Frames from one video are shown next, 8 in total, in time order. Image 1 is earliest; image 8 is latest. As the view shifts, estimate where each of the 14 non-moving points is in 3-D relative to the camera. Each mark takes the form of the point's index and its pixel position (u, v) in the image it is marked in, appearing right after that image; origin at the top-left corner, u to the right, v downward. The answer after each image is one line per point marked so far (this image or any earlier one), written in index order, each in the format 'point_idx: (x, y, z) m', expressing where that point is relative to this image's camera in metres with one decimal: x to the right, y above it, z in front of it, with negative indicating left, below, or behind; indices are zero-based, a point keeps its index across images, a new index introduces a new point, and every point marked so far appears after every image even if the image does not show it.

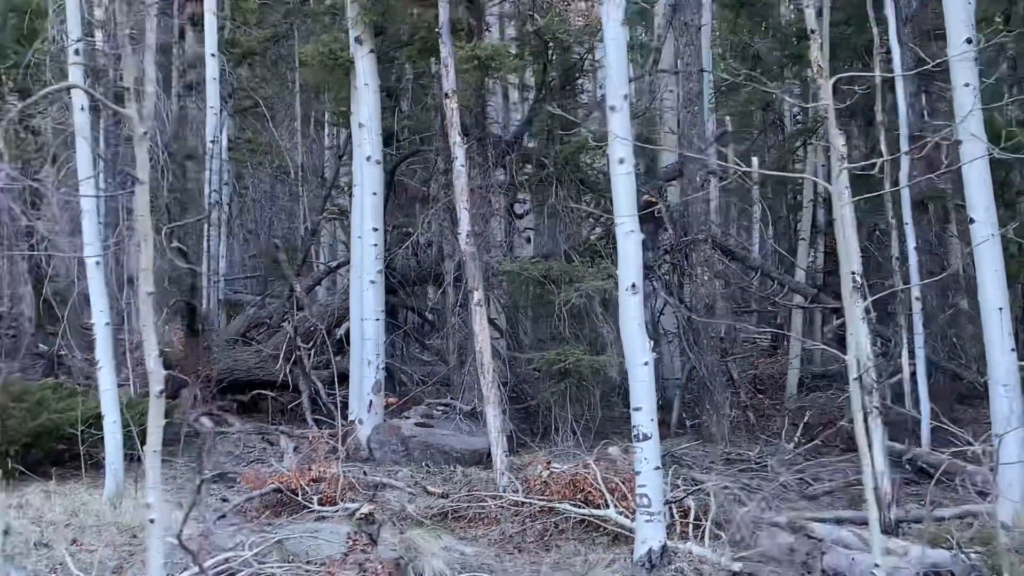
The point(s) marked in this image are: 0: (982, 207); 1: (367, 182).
0: (+2.5, +0.4, +7.7) m
1: (-1.0, +0.7, +9.8) m
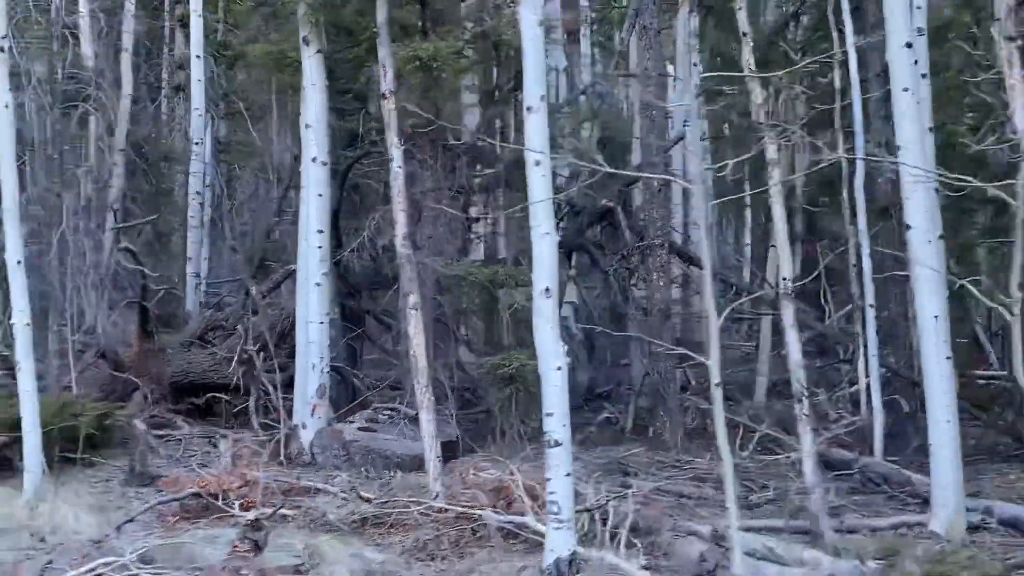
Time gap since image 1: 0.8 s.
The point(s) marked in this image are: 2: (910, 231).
0: (+2.1, +0.4, +7.6) m
1: (-1.3, +0.7, +9.7) m
2: (+2.1, +0.3, +7.6) m
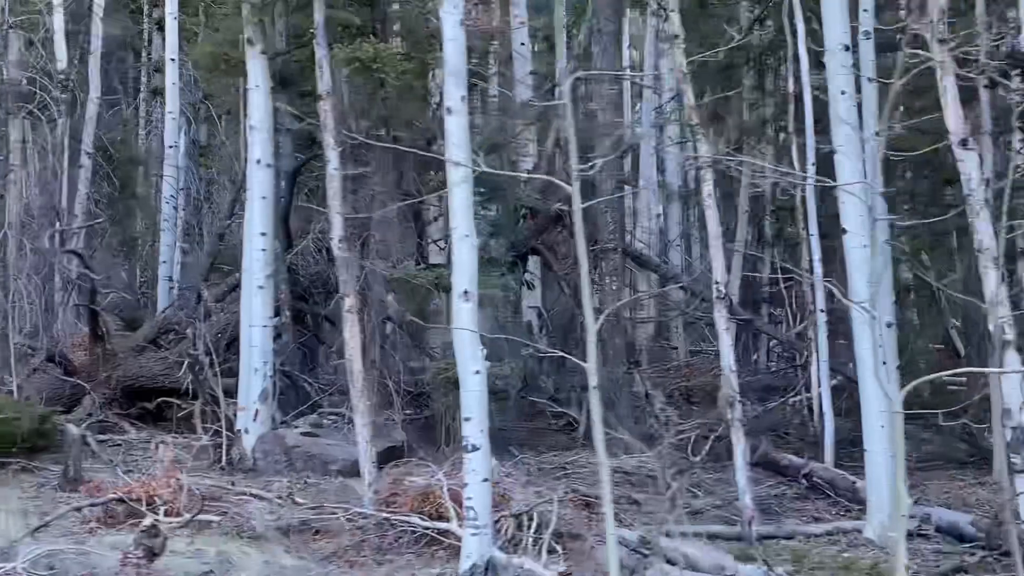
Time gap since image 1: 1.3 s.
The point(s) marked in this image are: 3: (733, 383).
0: (+1.8, +0.4, +7.5) m
1: (-1.7, +0.7, +9.6) m
2: (+1.7, +0.3, +7.5) m
3: (+1.1, -0.5, +7.2) m
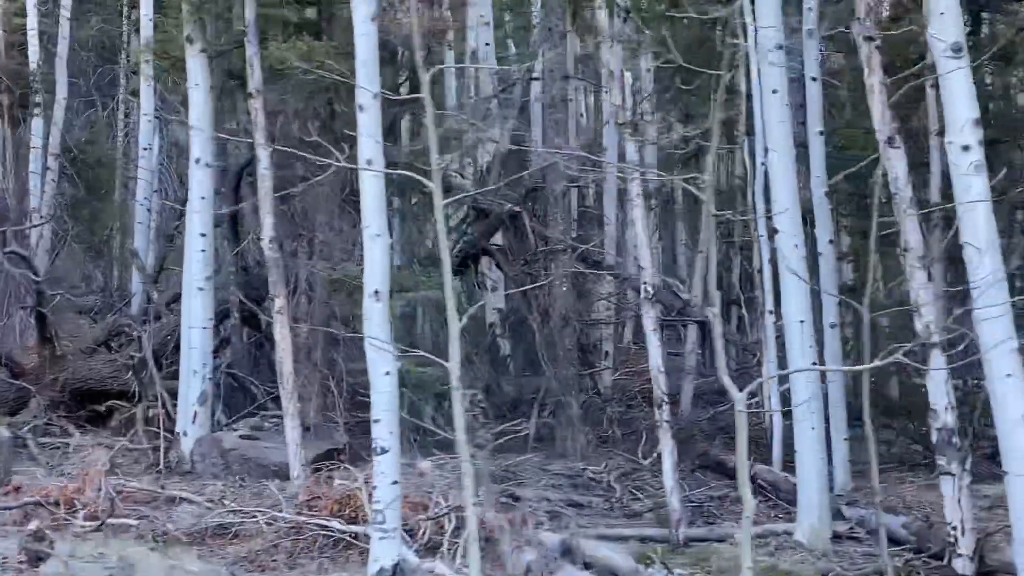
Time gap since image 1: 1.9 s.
0: (+1.4, +0.4, +7.4) m
1: (-2.1, +0.7, +9.5) m
2: (+1.3, +0.3, +7.5) m
3: (+0.7, -0.5, +7.1) m
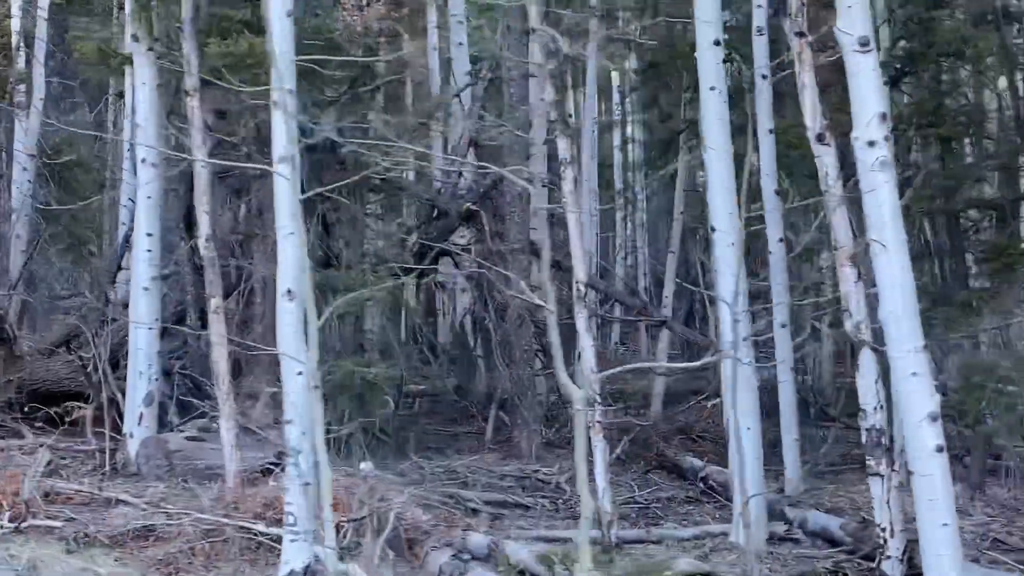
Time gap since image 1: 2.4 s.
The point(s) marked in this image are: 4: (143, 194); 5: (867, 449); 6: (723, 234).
0: (+1.1, +0.4, +7.3) m
1: (-2.4, +0.7, +9.5) m
2: (+1.0, +0.3, +7.4) m
3: (+0.4, -0.5, +7.0) m
4: (-2.4, +0.6, +9.4) m
5: (+1.6, -0.7, +6.4) m
6: (+1.1, +0.3, +7.3) m
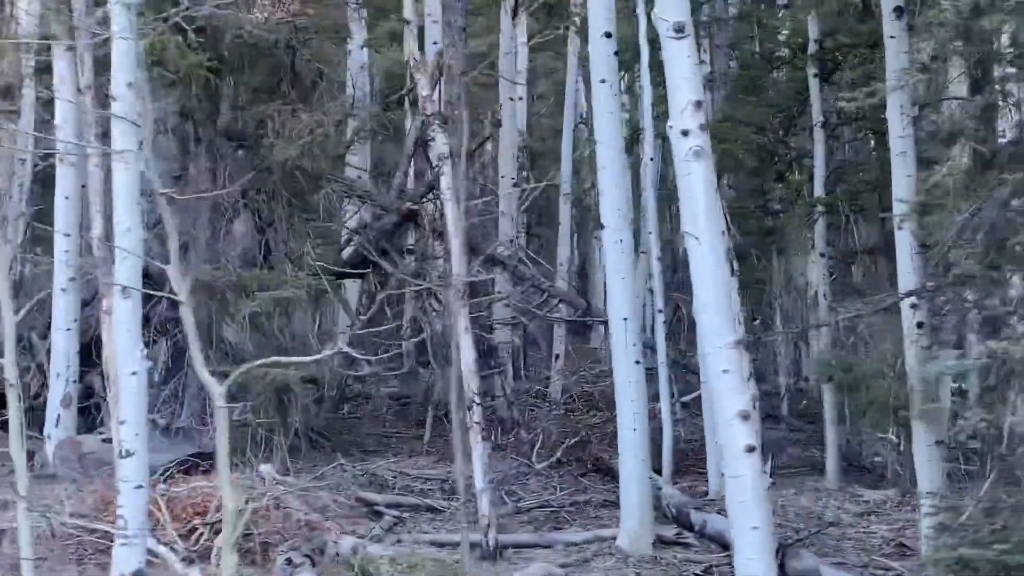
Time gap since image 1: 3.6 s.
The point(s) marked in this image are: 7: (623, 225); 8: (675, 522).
0: (+0.5, +0.4, +7.2) m
1: (-2.9, +0.7, +9.4) m
2: (+0.4, +0.3, +7.2) m
3: (-0.2, -0.5, +6.9) m
4: (-2.9, +0.6, +9.4) m
5: (+1.0, -0.7, +6.2) m
6: (+0.5, +0.3, +7.2) m
7: (+0.6, +0.3, +7.2) m
8: (+0.9, -1.3, +7.9) m
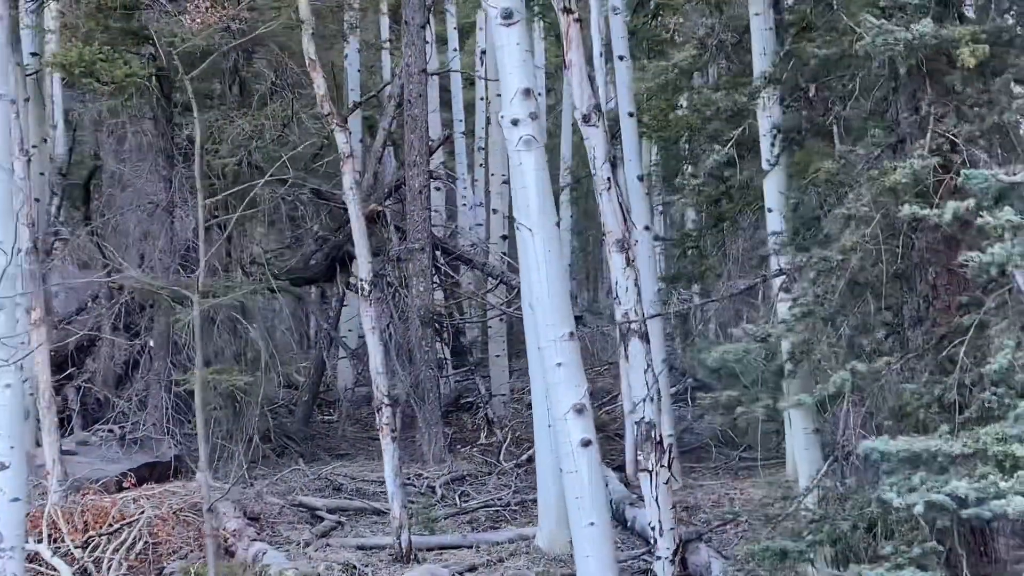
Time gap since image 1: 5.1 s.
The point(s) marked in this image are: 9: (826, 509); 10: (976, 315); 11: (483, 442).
0: (+0.1, +0.4, +7.1) m
1: (-3.2, +0.6, +9.4) m
2: (0.0, +0.3, +7.1) m
3: (-0.6, -0.5, +6.8) m
4: (-3.2, +0.5, +9.4) m
5: (+0.5, -0.6, +6.1) m
6: (+0.1, +0.3, +7.0) m
7: (+0.1, +0.3, +7.1) m
8: (+0.5, -1.2, +7.7) m
9: (+0.9, -0.6, +4.0) m
10: (+1.1, -0.1, +3.6) m
11: (-0.2, -1.2, +11.2) m
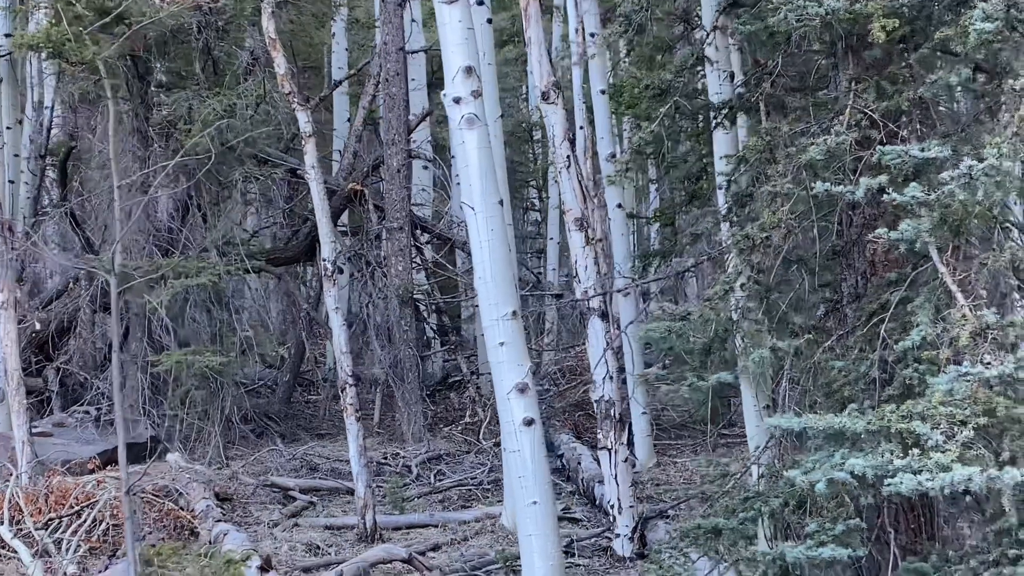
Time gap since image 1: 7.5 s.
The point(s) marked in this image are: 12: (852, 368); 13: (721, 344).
0: (-0.1, +0.5, +7.0) m
1: (-3.4, +0.7, +9.4) m
2: (-0.1, +0.4, +7.1) m
3: (-0.8, -0.4, +6.8) m
4: (-3.4, +0.6, +9.4) m
5: (+0.4, -0.6, +6.1) m
6: (-0.1, +0.4, +7.0) m
7: (0.0, +0.4, +7.1) m
8: (+0.4, -1.1, +7.7) m
9: (+0.7, -0.5, +4.0) m
10: (+1.0, 0.0, +3.6) m
11: (-0.4, -1.0, +11.2) m
12: (+0.8, -0.2, +3.7) m
13: (+0.6, -0.2, +4.3) m
